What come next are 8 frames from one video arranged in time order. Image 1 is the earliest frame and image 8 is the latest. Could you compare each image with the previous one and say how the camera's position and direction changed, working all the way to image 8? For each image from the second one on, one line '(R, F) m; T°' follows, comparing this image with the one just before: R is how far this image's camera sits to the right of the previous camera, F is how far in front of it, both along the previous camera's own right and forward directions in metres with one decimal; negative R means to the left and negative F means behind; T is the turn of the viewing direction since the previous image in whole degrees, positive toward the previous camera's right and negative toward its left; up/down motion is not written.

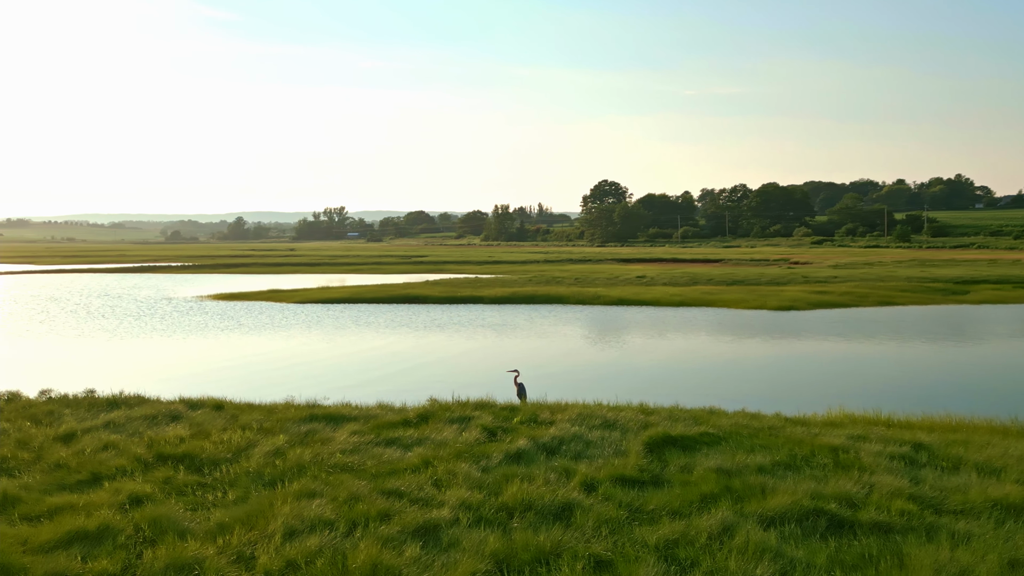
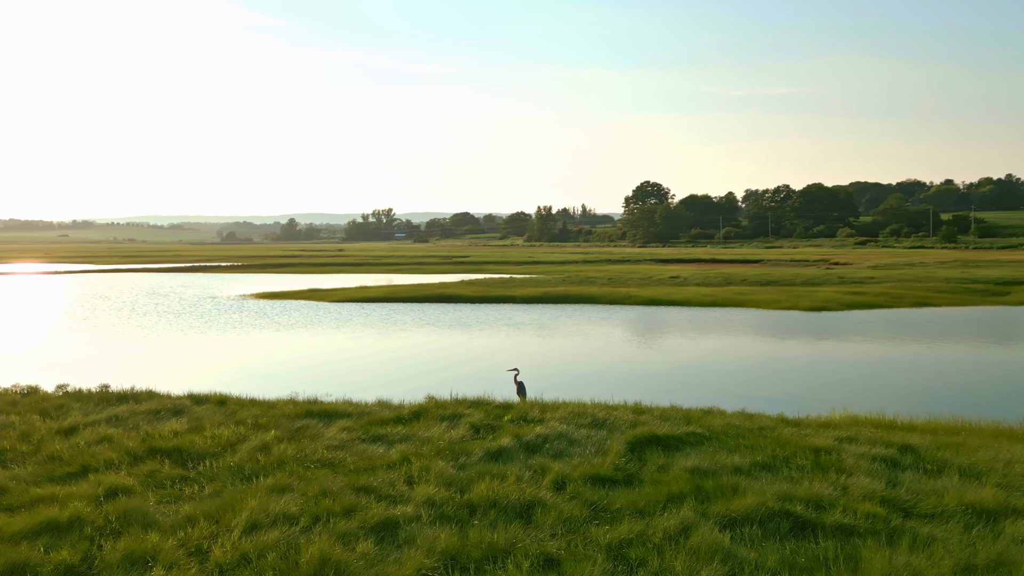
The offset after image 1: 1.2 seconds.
(+0.7, +0.1) m; -2°
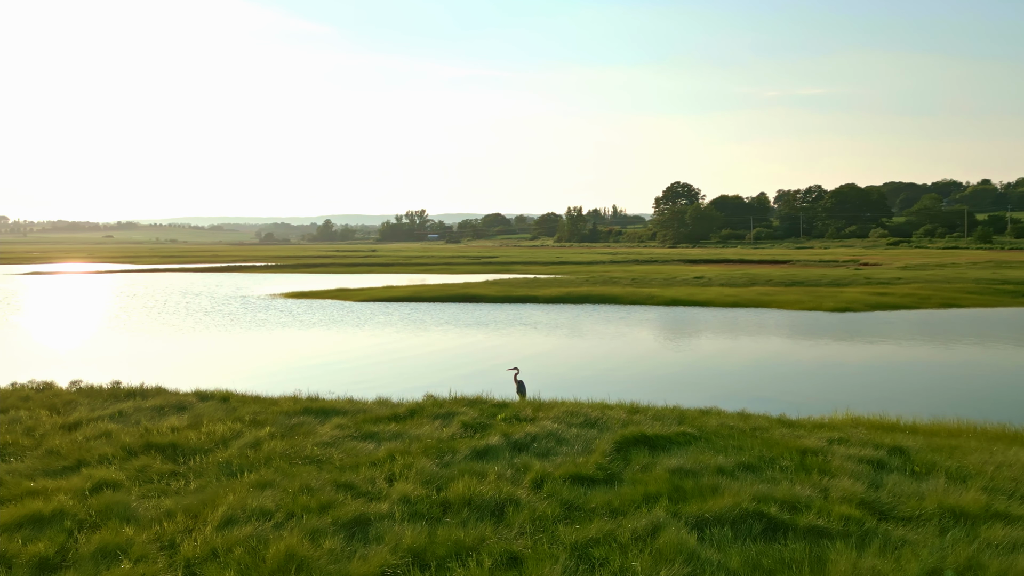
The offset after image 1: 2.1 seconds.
(+0.5, 0.0) m; -1°
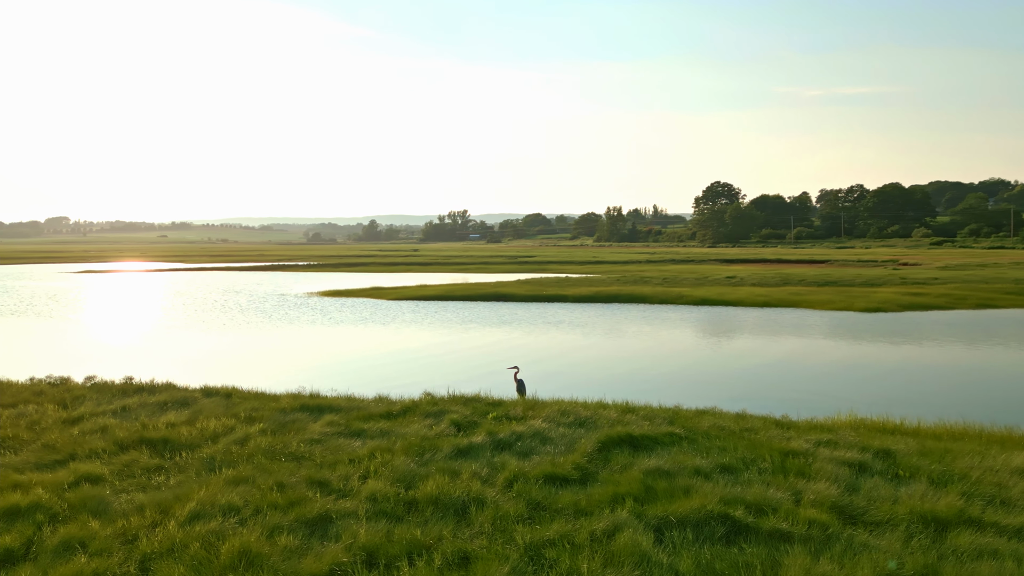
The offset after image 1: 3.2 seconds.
(+0.6, +0.1) m; -2°
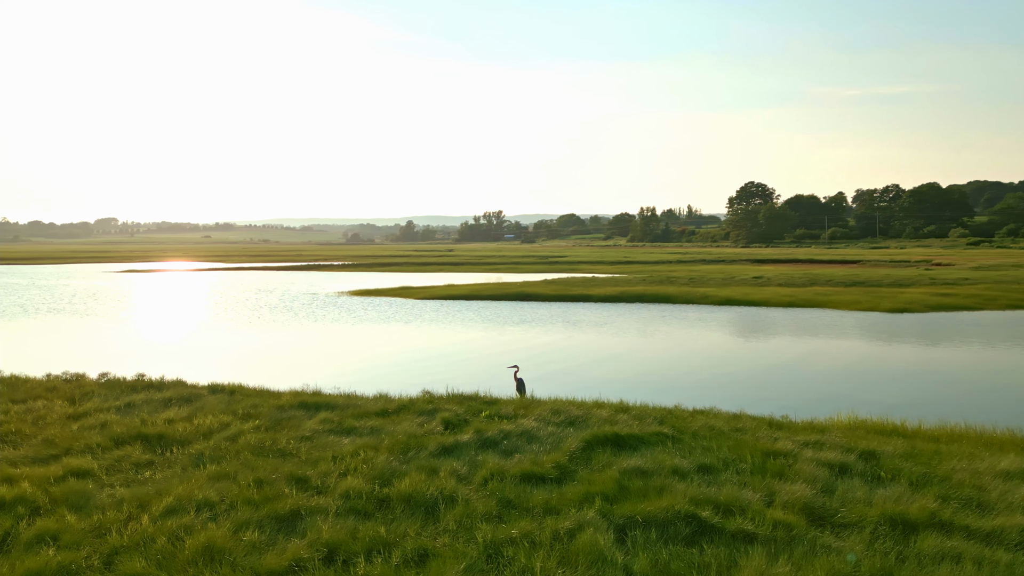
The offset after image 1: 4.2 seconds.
(+0.5, 0.0) m; -2°
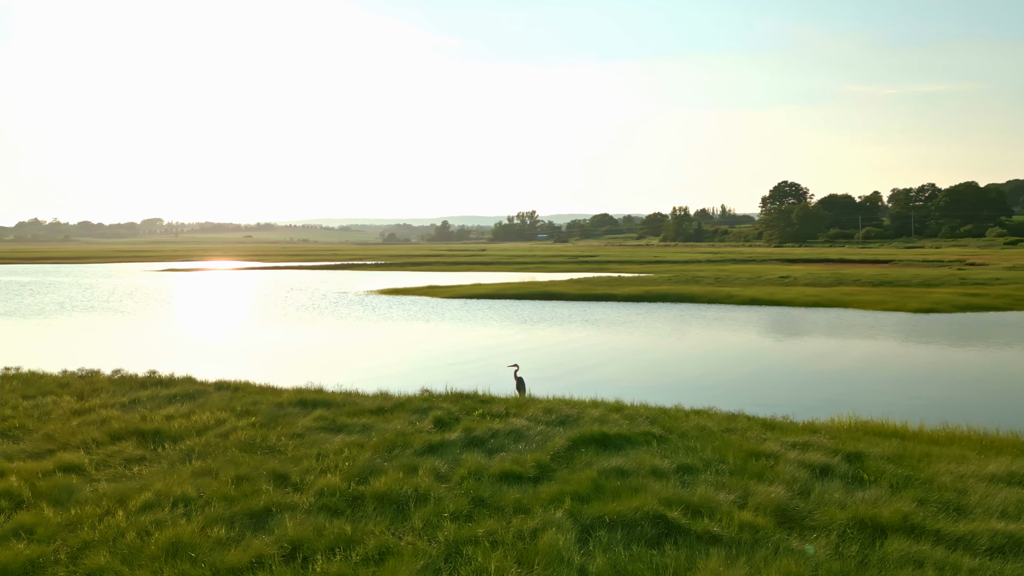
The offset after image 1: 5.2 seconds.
(+0.5, 0.0) m; -2°
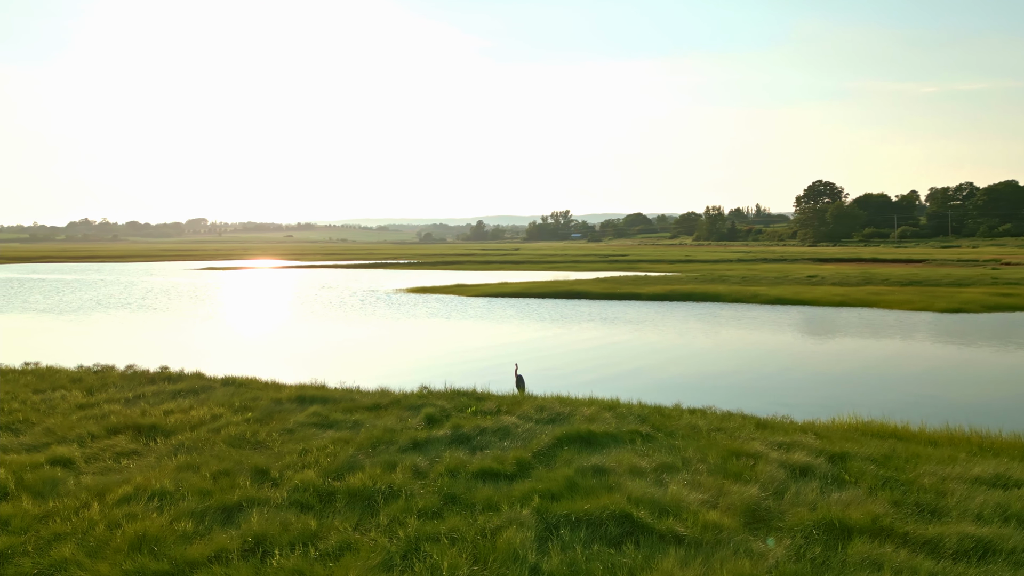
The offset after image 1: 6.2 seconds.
(+0.5, 0.0) m; -2°
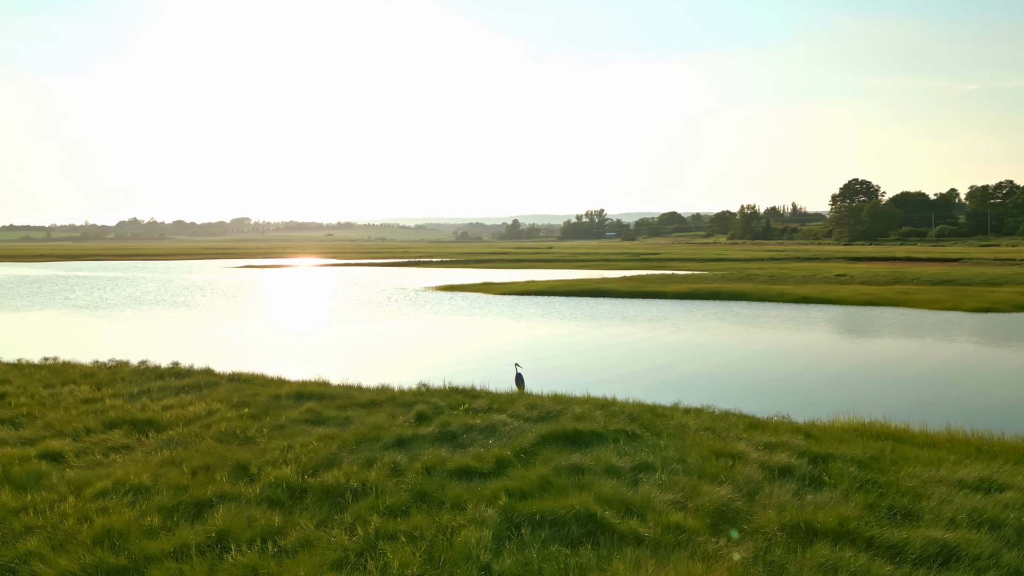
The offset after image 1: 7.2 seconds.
(+0.5, +0.1) m; -2°
